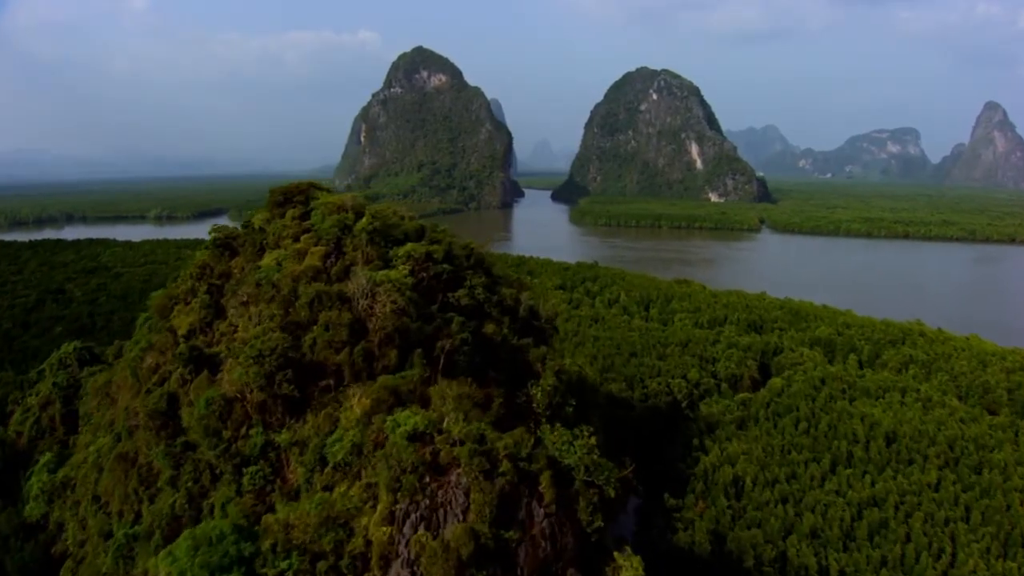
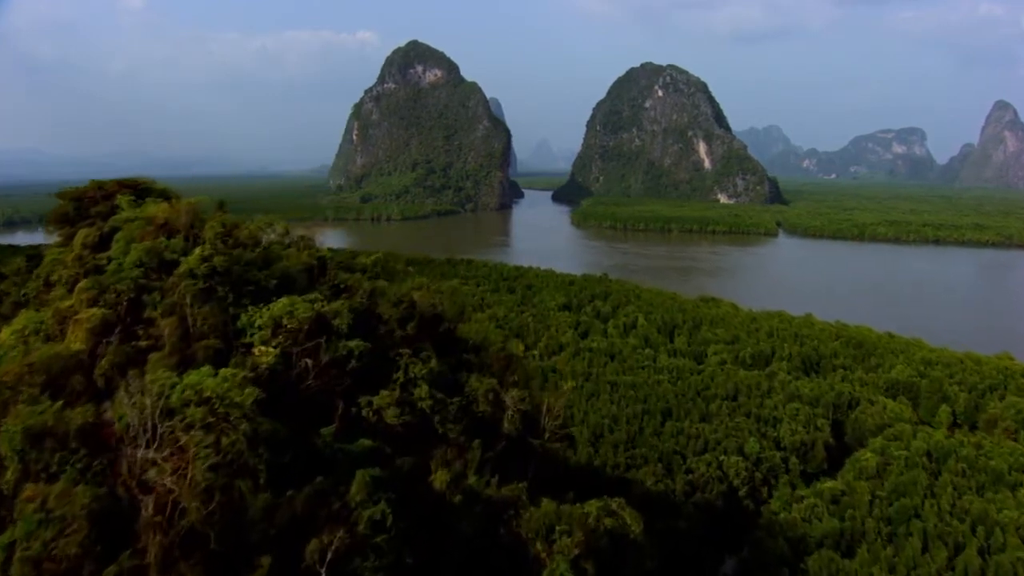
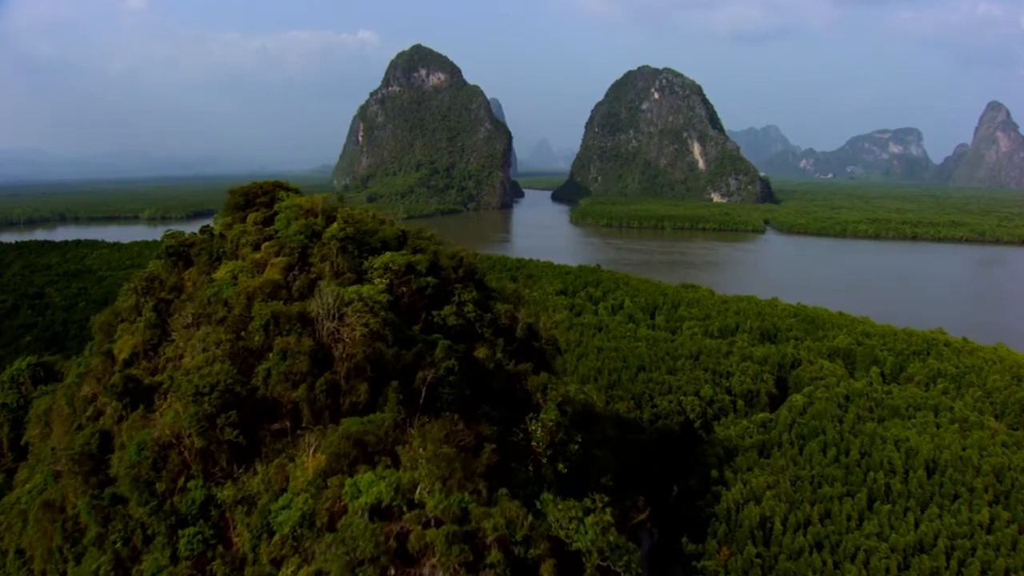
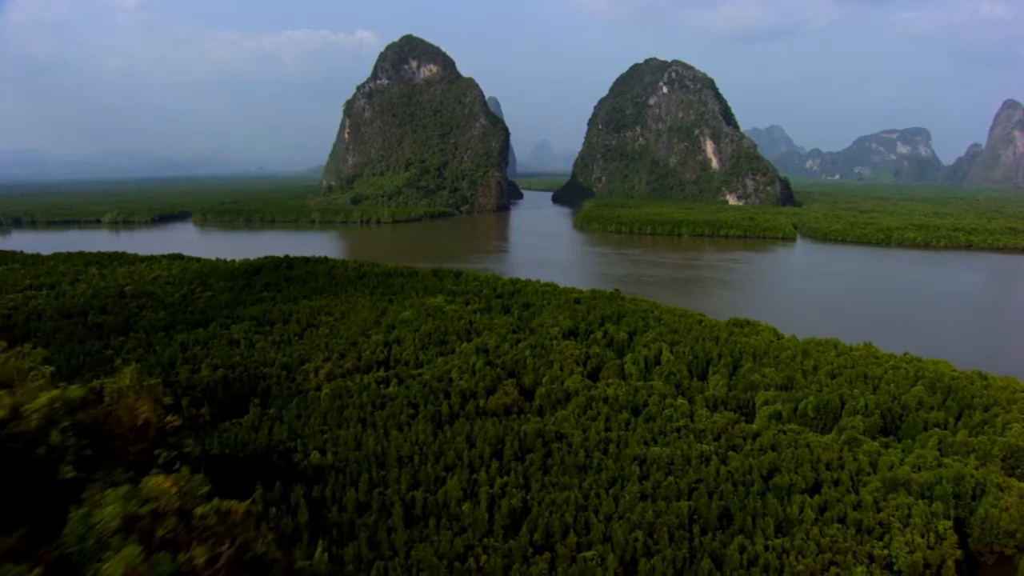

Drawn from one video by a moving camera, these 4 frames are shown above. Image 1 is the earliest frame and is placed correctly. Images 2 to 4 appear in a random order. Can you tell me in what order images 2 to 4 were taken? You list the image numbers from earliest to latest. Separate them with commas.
3, 2, 4
